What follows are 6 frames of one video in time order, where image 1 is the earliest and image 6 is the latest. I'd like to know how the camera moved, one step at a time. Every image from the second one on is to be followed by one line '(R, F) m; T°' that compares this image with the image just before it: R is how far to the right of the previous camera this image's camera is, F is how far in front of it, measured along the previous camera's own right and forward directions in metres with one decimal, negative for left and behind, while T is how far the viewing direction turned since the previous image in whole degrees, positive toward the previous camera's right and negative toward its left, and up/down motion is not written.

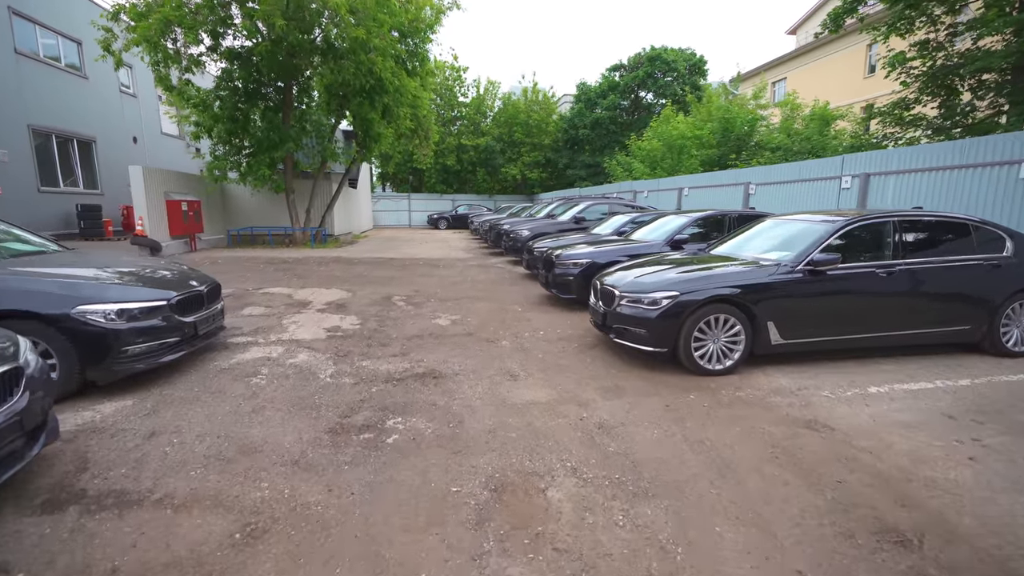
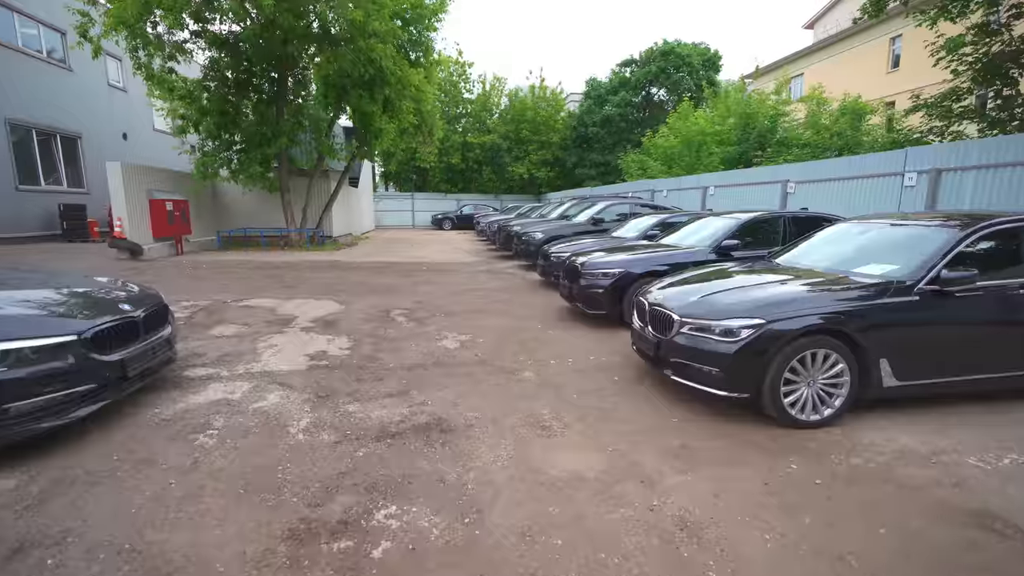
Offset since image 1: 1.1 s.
(-0.2, +1.1) m; 0°
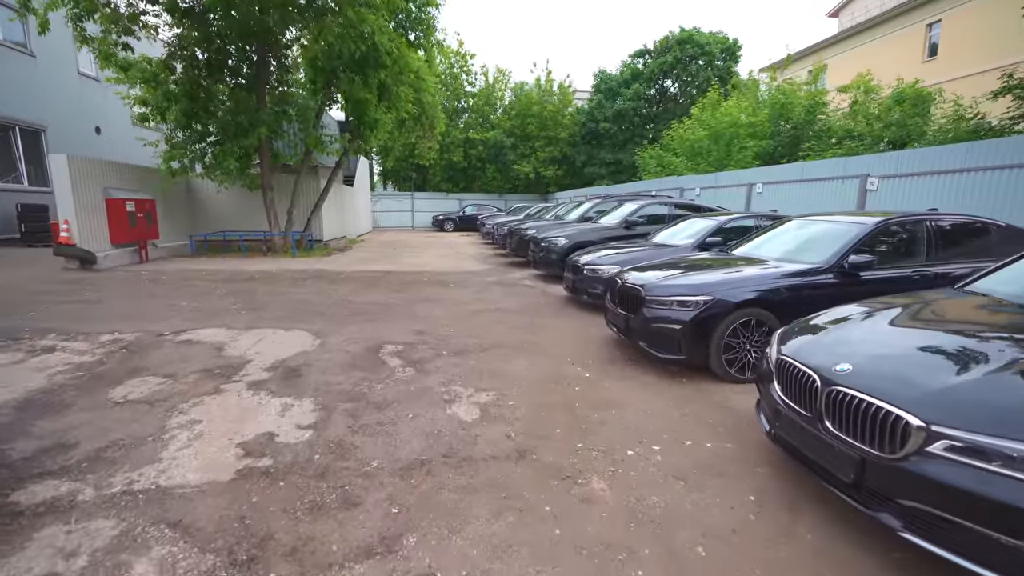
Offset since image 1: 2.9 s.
(-0.4, +1.9) m; 0°
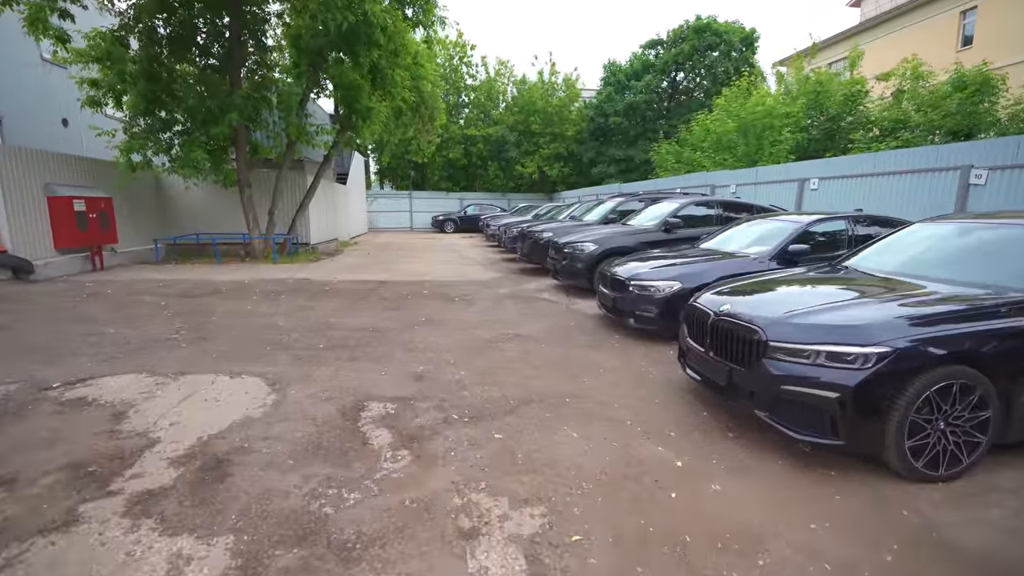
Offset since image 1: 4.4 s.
(-0.3, +1.7) m; 0°
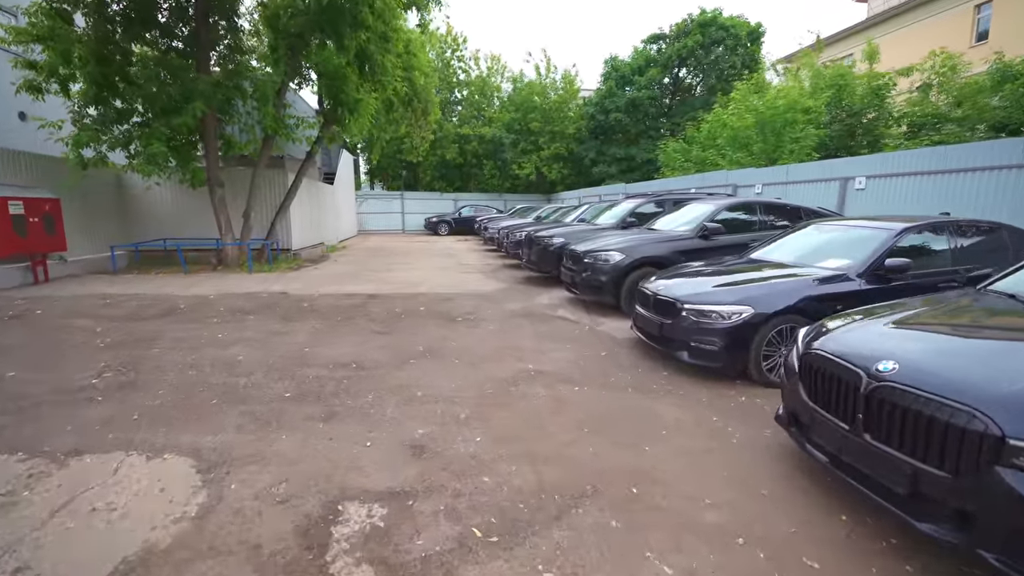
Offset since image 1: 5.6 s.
(-0.3, +1.3) m; +1°
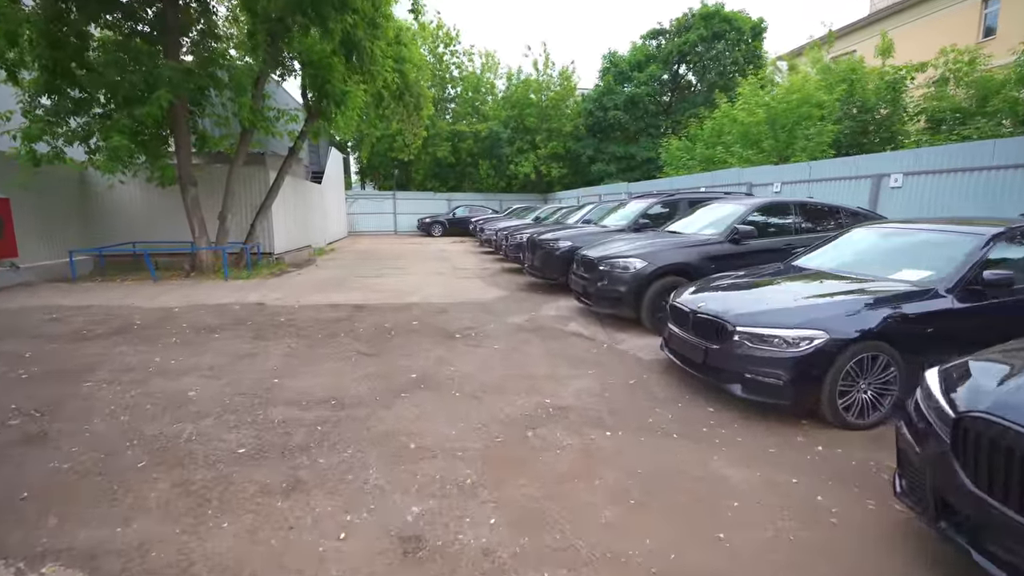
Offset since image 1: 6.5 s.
(-0.2, +0.9) m; +1°
